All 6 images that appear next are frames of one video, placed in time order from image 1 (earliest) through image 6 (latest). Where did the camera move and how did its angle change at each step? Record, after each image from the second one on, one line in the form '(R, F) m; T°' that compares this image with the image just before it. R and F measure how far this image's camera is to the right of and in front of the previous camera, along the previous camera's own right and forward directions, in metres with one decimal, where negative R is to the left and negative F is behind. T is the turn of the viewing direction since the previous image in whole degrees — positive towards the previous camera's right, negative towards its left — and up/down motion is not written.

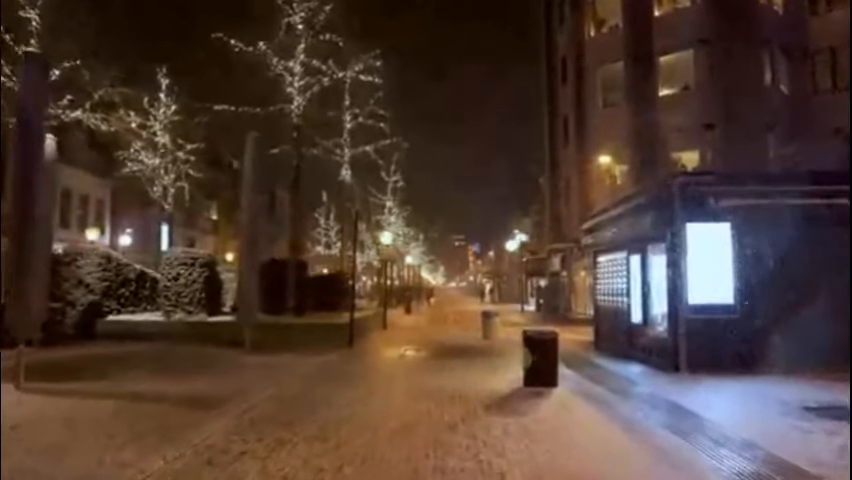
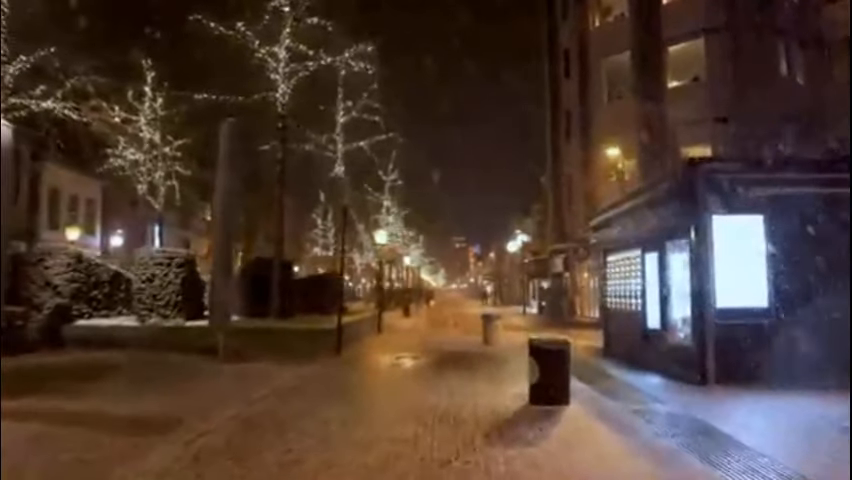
(+0.1, +1.7) m; 0°
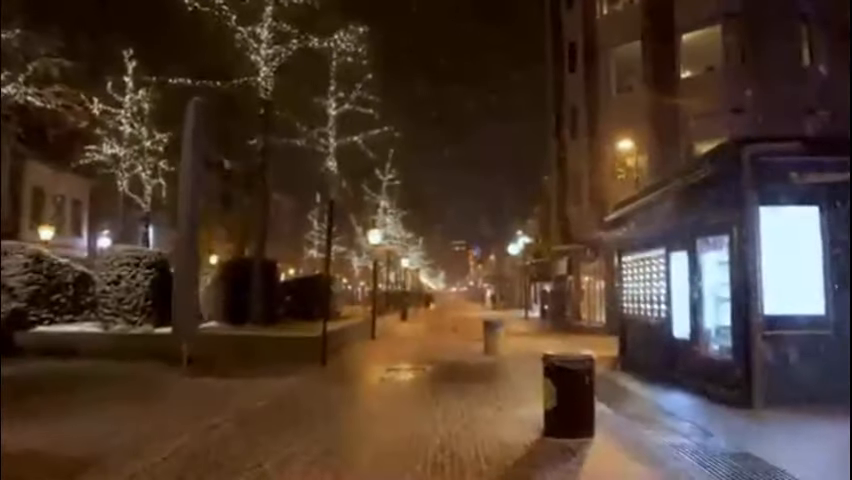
(+0.1, +2.0) m; 0°
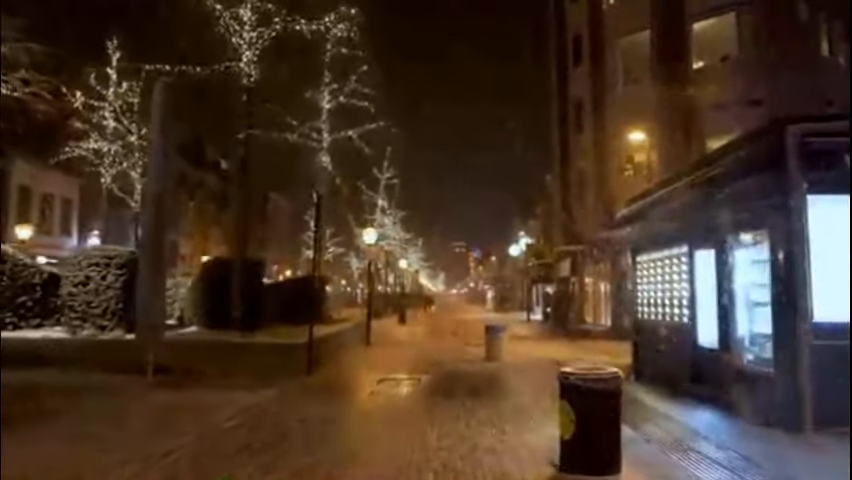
(+0.1, +1.5) m; 0°
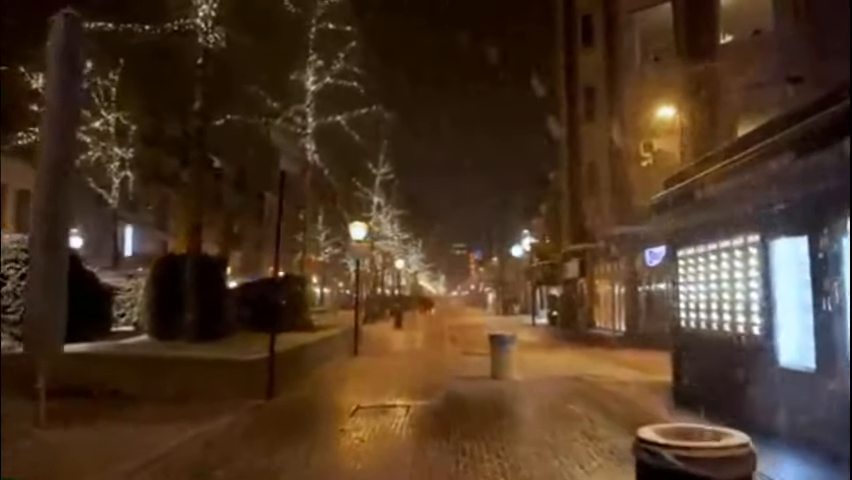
(+0.1, +3.1) m; 0°
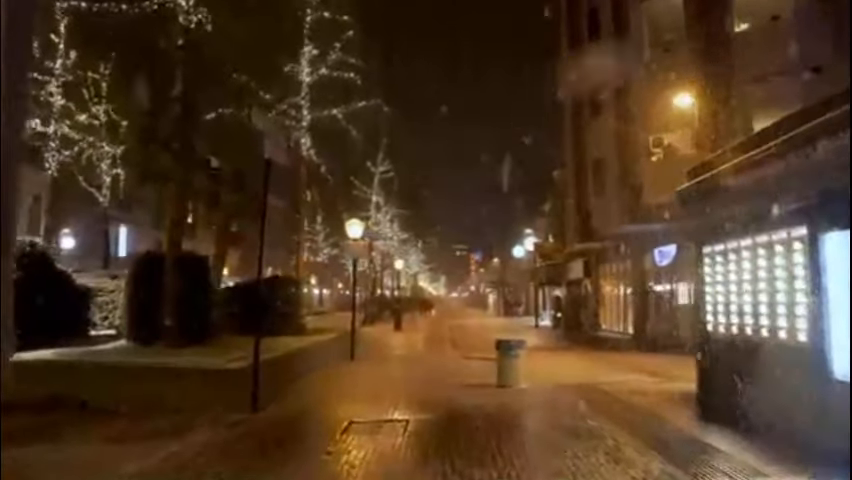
(0.0, +1.2) m; 0°
